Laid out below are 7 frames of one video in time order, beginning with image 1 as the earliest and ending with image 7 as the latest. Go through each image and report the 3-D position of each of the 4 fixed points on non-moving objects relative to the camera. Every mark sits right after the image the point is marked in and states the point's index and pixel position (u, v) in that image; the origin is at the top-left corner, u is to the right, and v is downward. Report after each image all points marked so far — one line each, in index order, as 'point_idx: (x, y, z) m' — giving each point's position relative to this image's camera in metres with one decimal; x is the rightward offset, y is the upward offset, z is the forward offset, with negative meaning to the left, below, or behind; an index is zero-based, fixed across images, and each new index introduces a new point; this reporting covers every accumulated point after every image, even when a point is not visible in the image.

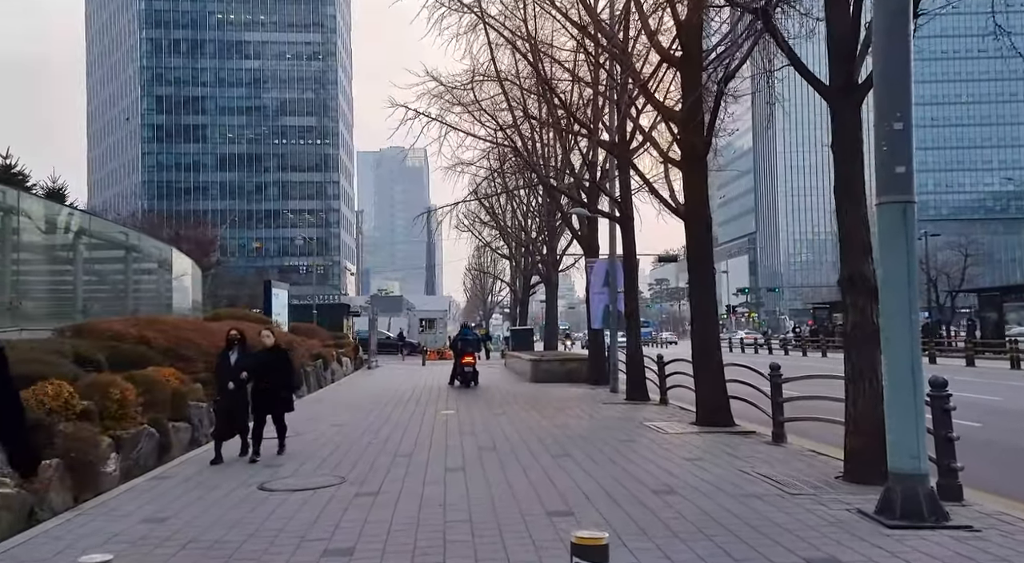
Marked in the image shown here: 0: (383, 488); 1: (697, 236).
0: (-1.3, -2.1, +9.2) m
1: (+2.8, +0.7, +13.7) m
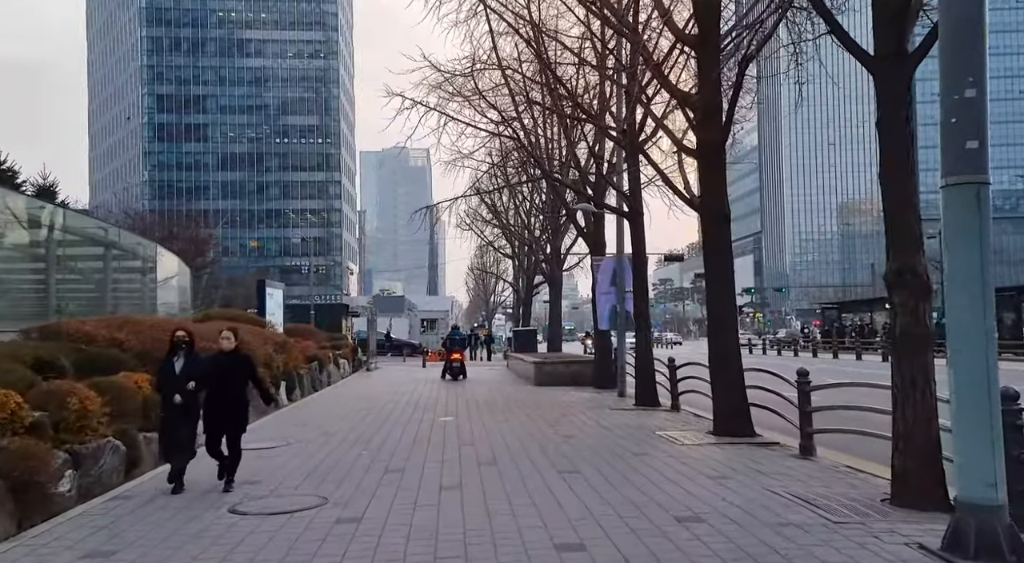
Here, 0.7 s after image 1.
0: (-1.3, -2.0, +8.2) m
1: (+2.8, +0.7, +12.7) m
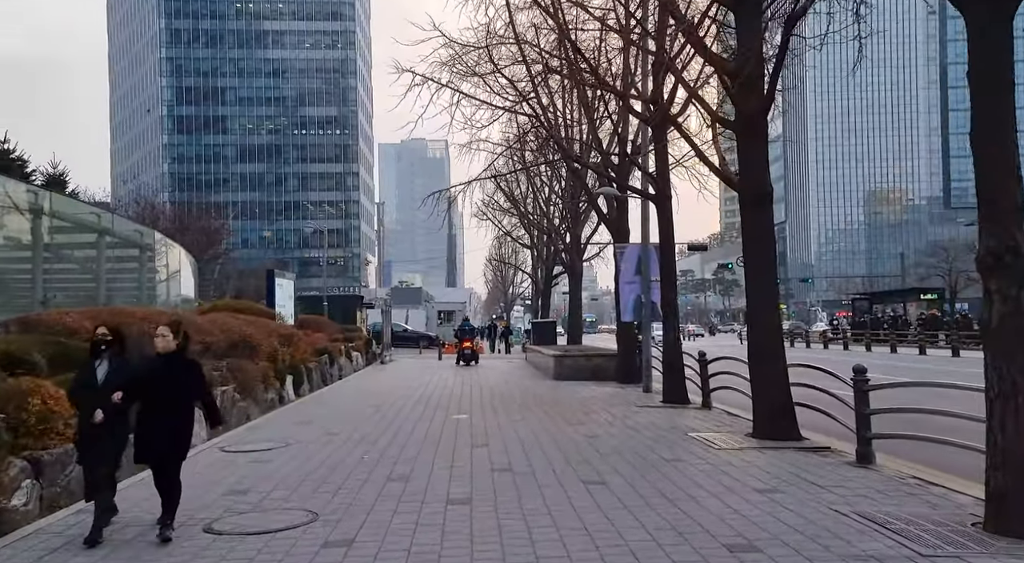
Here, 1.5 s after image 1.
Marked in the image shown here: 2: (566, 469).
0: (-1.1, -1.9, +7.1) m
1: (+3.1, +0.9, +11.5) m
2: (+0.6, -2.0, +9.5) m
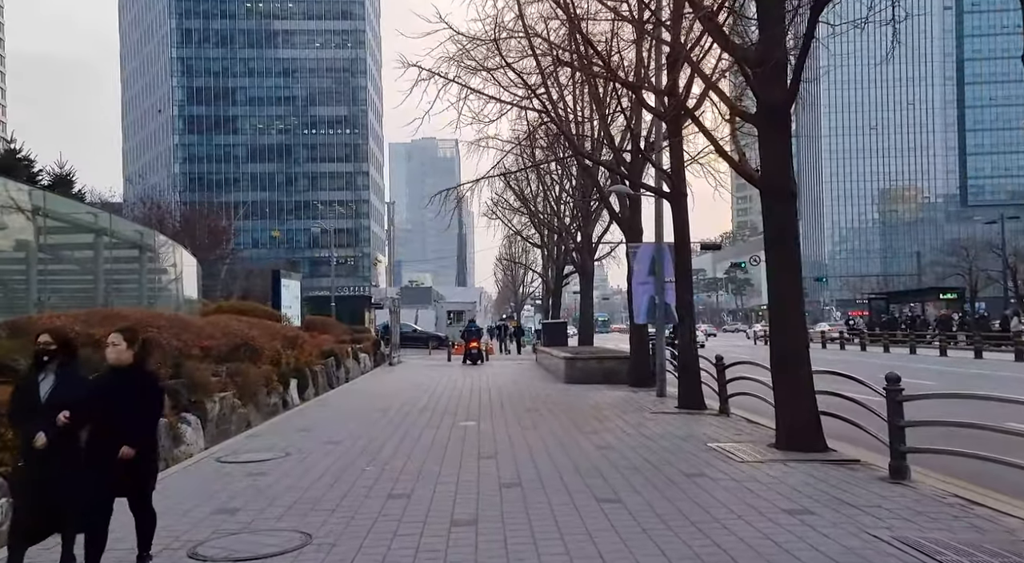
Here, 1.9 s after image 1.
0: (-1.1, -2.0, +6.5) m
1: (+3.2, +0.8, +10.9) m
2: (+0.6, -2.0, +8.9) m
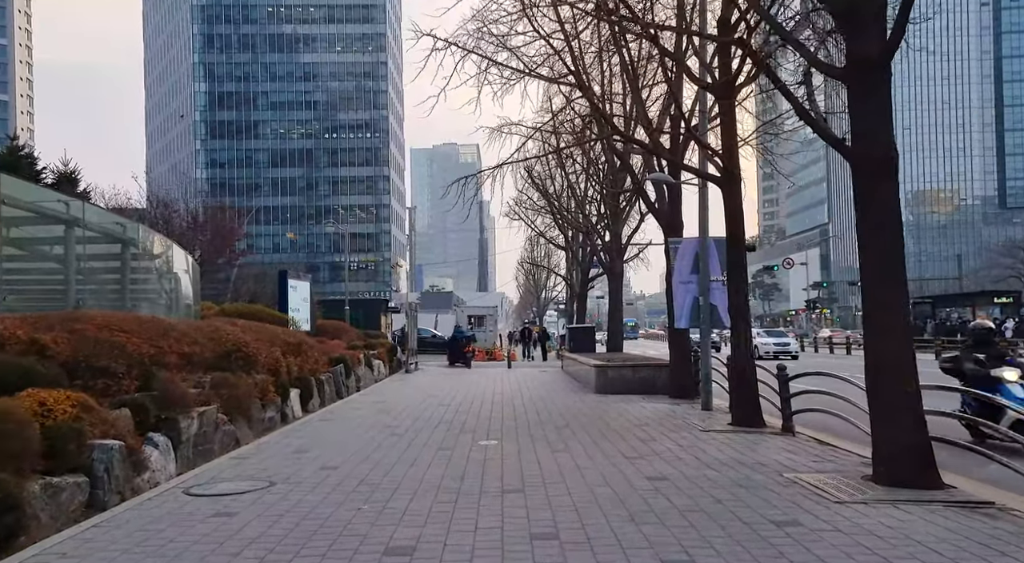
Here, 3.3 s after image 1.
0: (-0.9, -1.9, +4.5) m
1: (+3.5, +0.9, +8.8) m
2: (+0.9, -1.9, +6.8) m
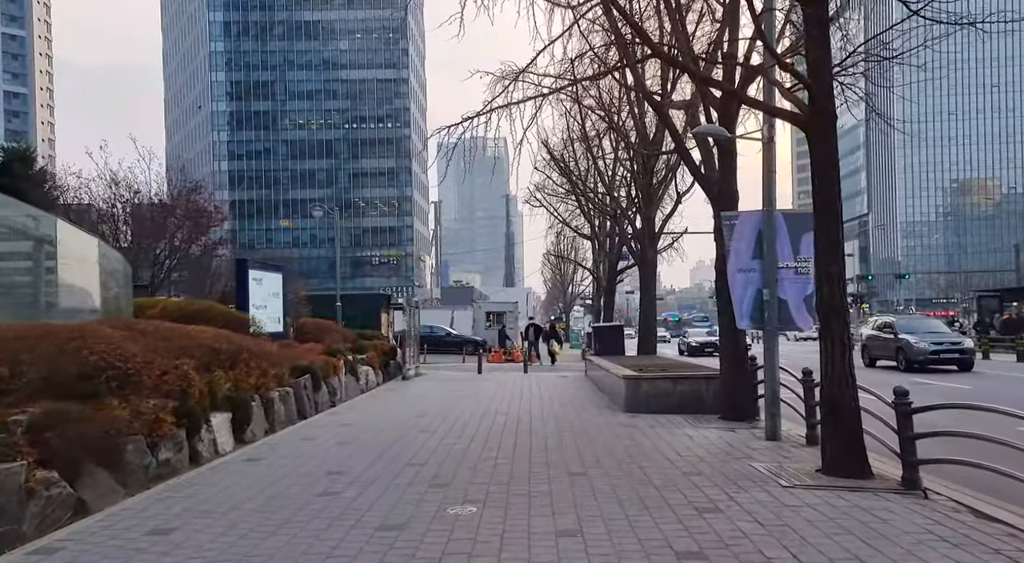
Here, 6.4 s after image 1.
0: (-1.2, -1.8, +0.1) m
1: (+3.2, +1.0, +4.2) m
2: (+0.6, -1.8, +2.4) m
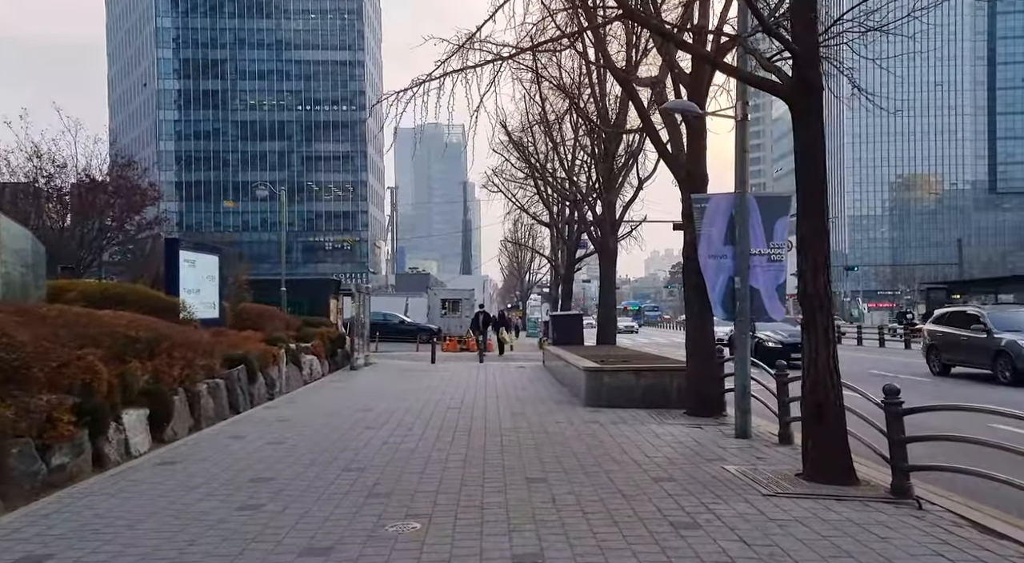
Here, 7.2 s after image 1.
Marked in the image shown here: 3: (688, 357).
0: (-1.3, -1.7, -1.1) m
1: (+3.0, +1.1, +3.2) m
2: (+0.5, -1.7, +1.2) m
3: (+2.8, -1.2, +14.4) m
